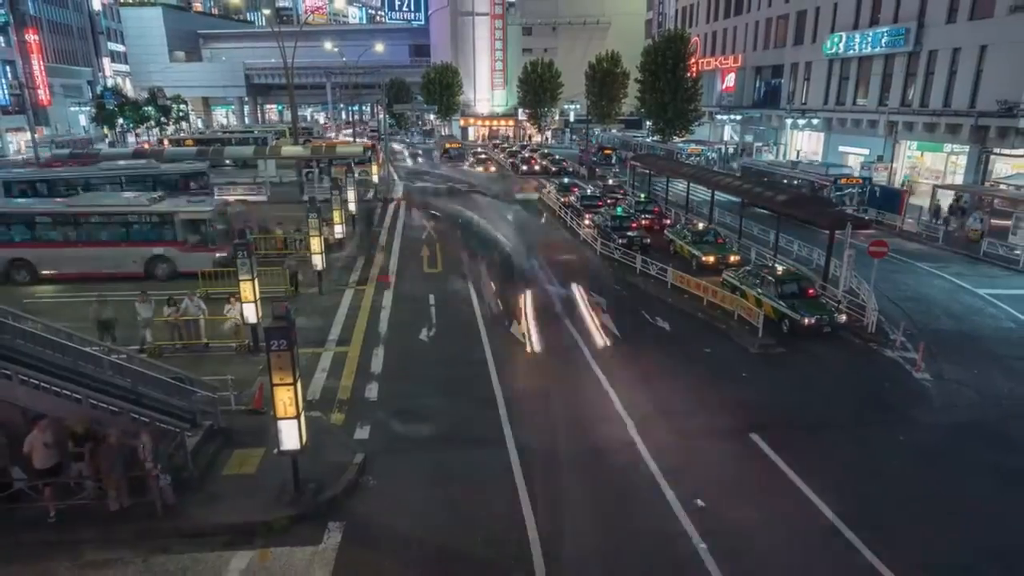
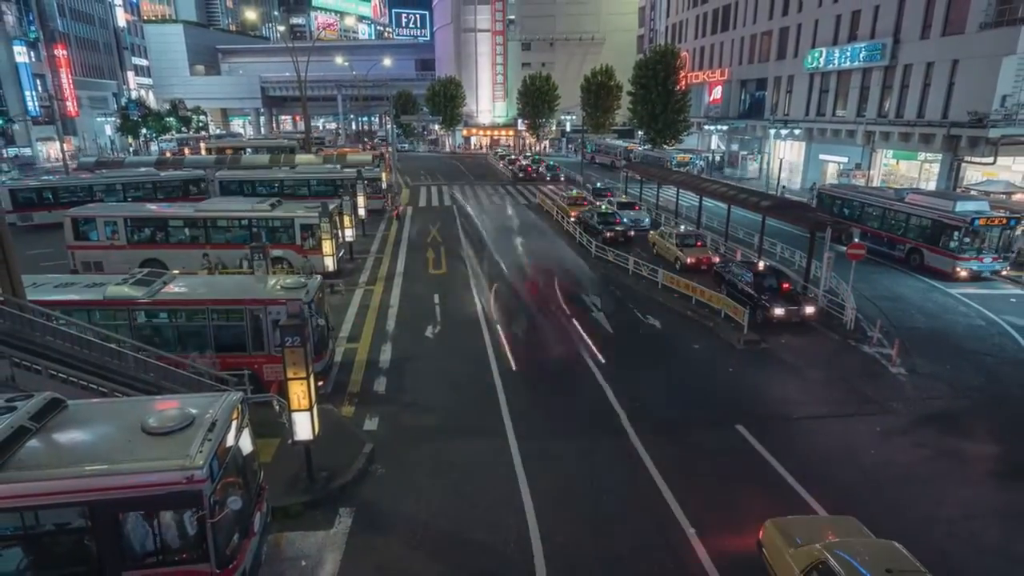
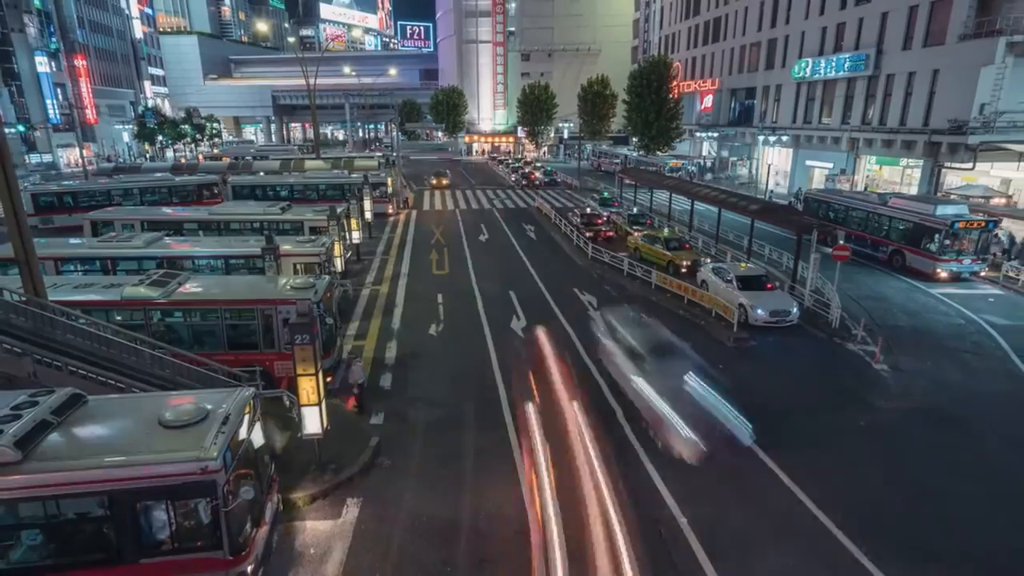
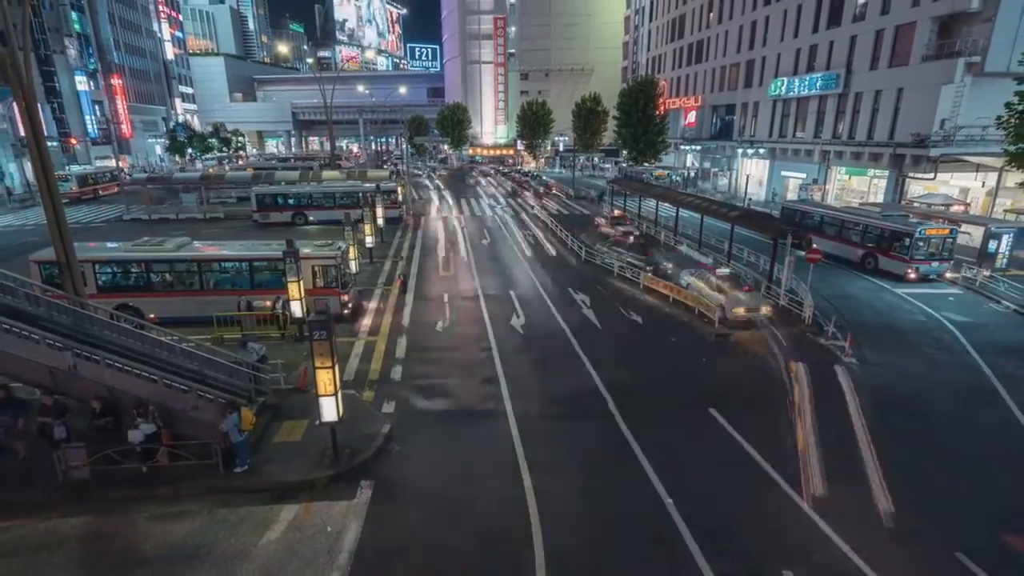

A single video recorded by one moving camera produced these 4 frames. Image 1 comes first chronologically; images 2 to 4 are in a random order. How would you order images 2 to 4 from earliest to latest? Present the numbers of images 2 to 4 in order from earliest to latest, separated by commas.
2, 3, 4
